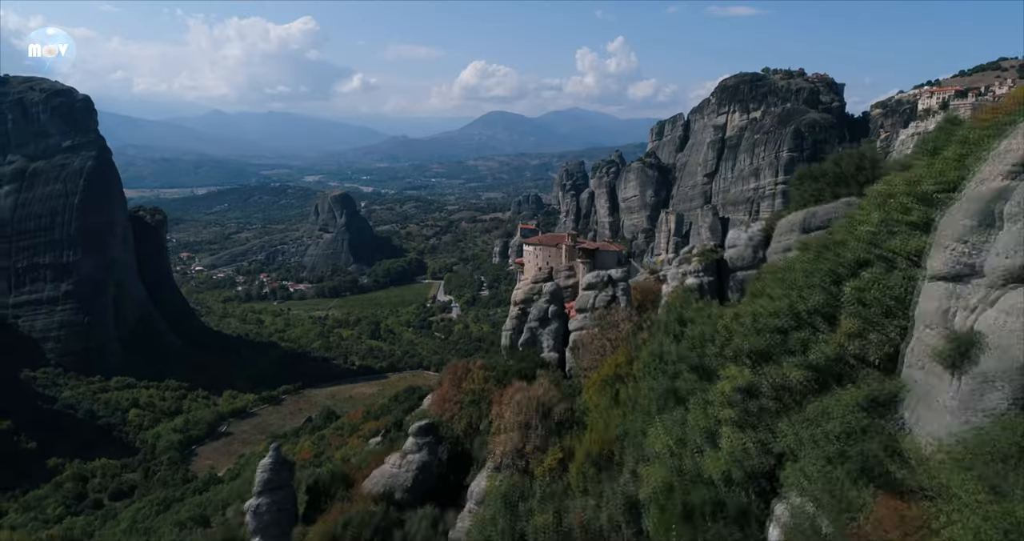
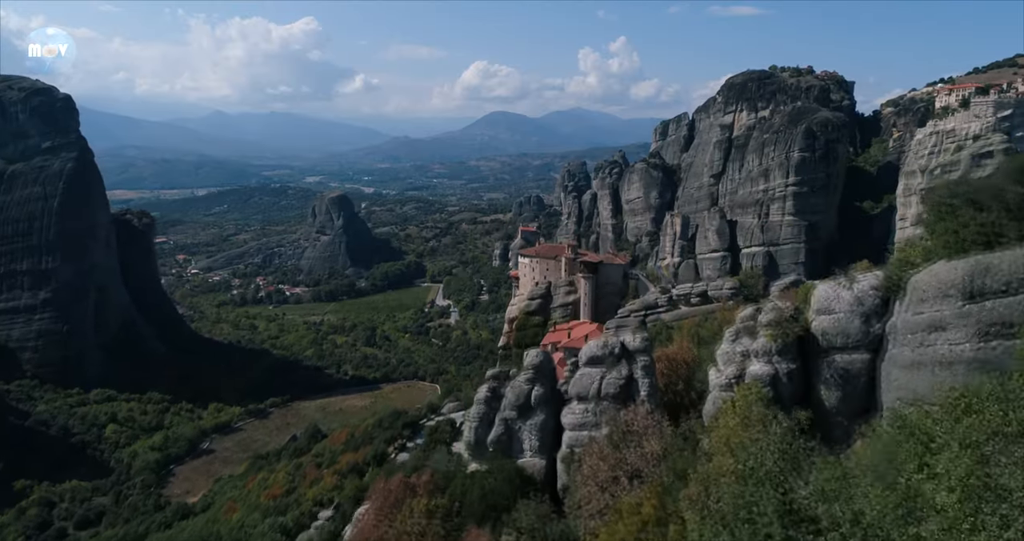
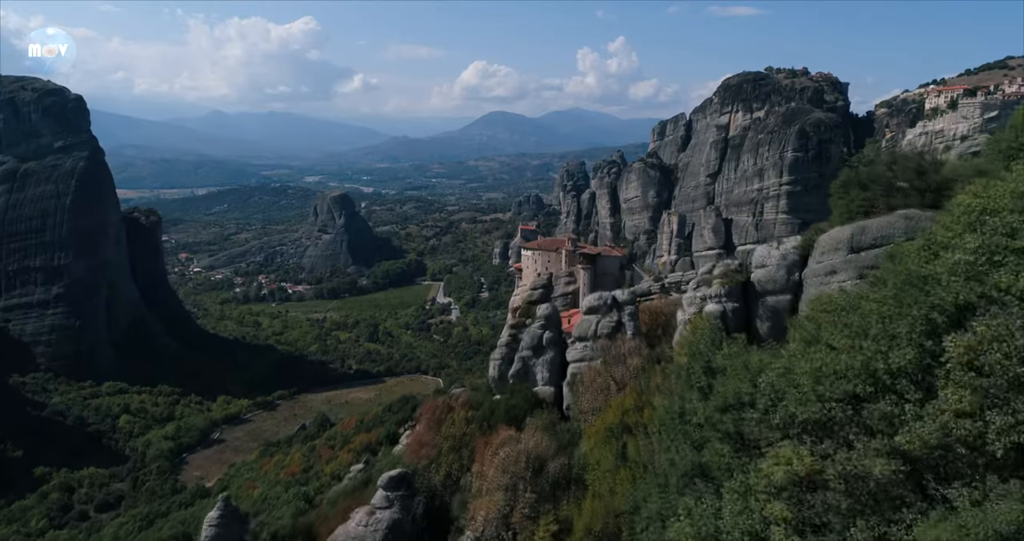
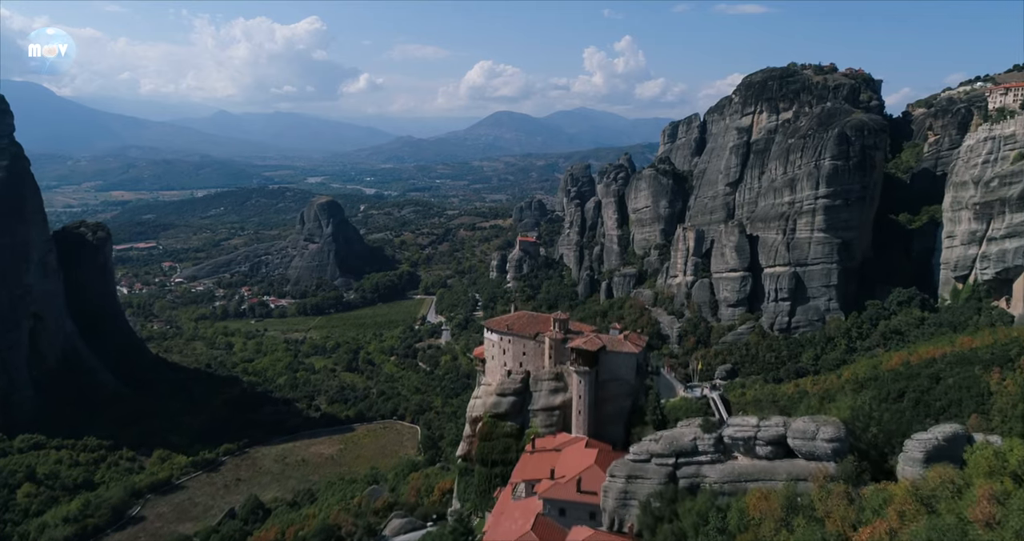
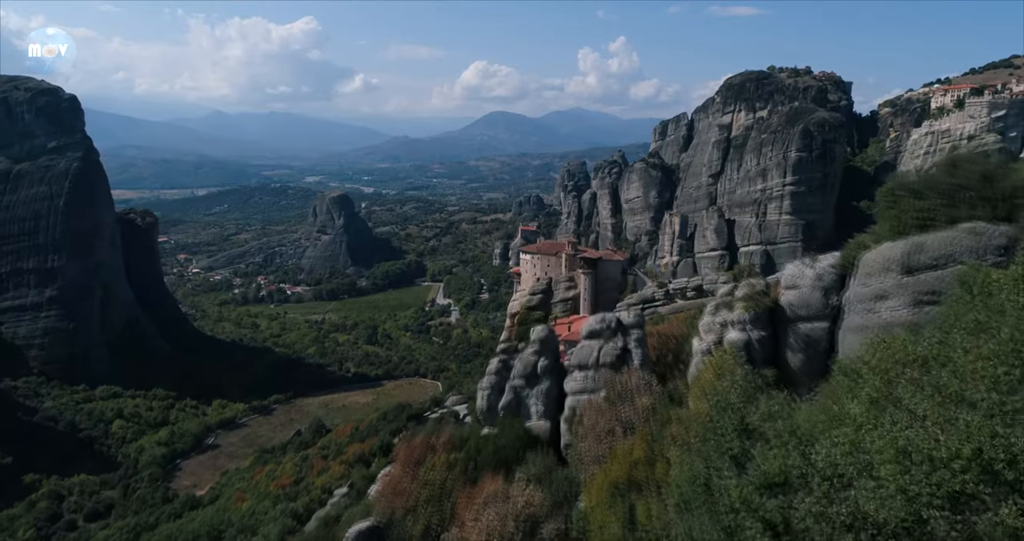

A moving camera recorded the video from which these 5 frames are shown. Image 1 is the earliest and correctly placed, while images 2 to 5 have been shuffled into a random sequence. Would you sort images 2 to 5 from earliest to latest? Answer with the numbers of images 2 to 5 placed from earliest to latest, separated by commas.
3, 5, 2, 4
